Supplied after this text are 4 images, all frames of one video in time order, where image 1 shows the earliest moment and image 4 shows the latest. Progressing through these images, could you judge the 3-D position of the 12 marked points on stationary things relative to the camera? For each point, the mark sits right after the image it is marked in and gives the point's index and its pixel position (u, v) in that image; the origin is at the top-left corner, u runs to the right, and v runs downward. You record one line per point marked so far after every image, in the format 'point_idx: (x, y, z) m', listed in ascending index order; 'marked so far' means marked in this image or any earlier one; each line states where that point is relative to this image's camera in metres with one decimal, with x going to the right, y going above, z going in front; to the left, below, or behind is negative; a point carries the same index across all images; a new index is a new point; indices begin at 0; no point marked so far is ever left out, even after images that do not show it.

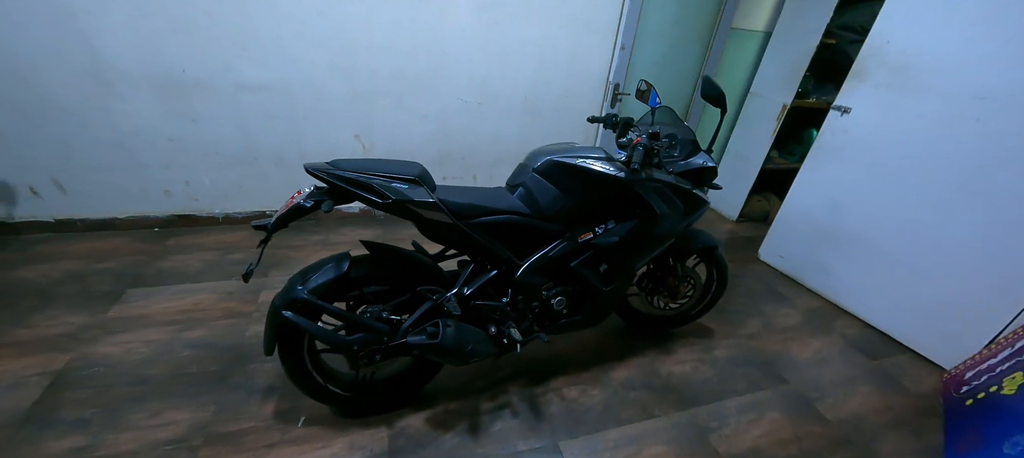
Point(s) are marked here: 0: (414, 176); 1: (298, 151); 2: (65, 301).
0: (-0.3, +0.1, +1.1) m
1: (-1.1, +0.4, +2.1) m
2: (-1.7, -0.3, +1.6) m
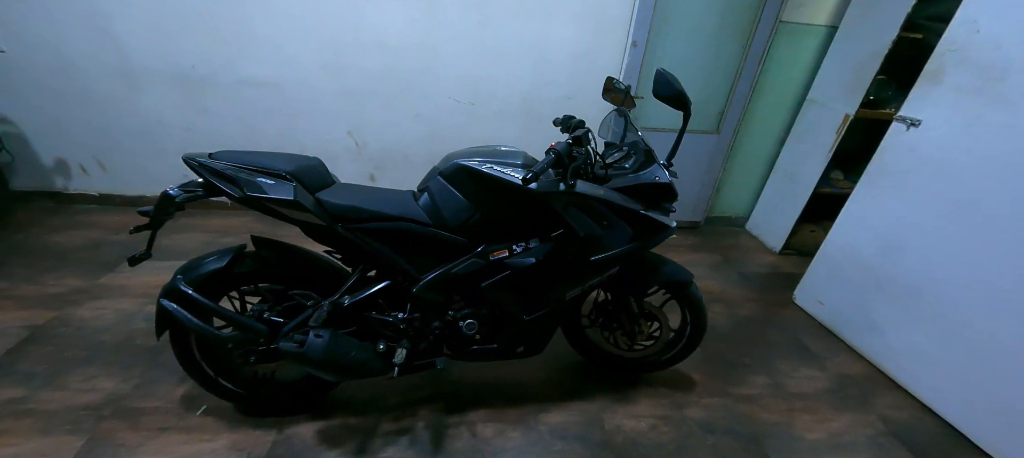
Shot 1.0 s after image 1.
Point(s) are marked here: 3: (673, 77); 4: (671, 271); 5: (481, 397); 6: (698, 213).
0: (-0.6, +0.1, +1.0) m
1: (-1.2, +0.4, +2.1) m
2: (-1.9, -0.2, +1.8) m
3: (+0.4, +0.4, +1.1) m
4: (+0.5, -0.1, +1.3) m
5: (-0.1, -0.6, +1.4) m
6: (+1.2, +0.1, +2.6) m
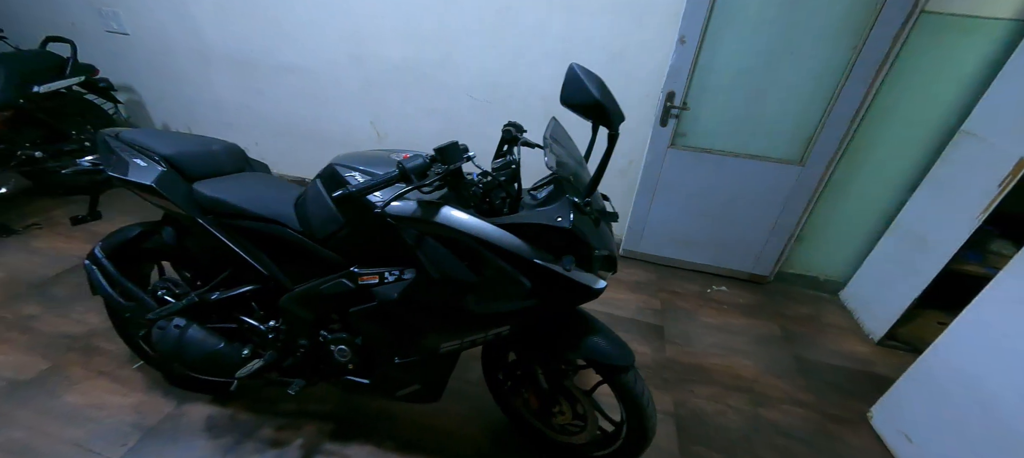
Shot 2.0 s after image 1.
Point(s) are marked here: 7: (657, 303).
0: (-0.8, +0.2, +1.0) m
1: (-1.0, +0.5, +2.2) m
2: (-1.9, +0.1, +2.2) m
3: (+0.1, +0.3, +0.8) m
4: (+0.2, -0.3, +1.0) m
5: (-0.4, -0.6, +1.3) m
6: (+1.2, -0.2, +2.0) m
7: (+0.7, -0.4, +1.9) m
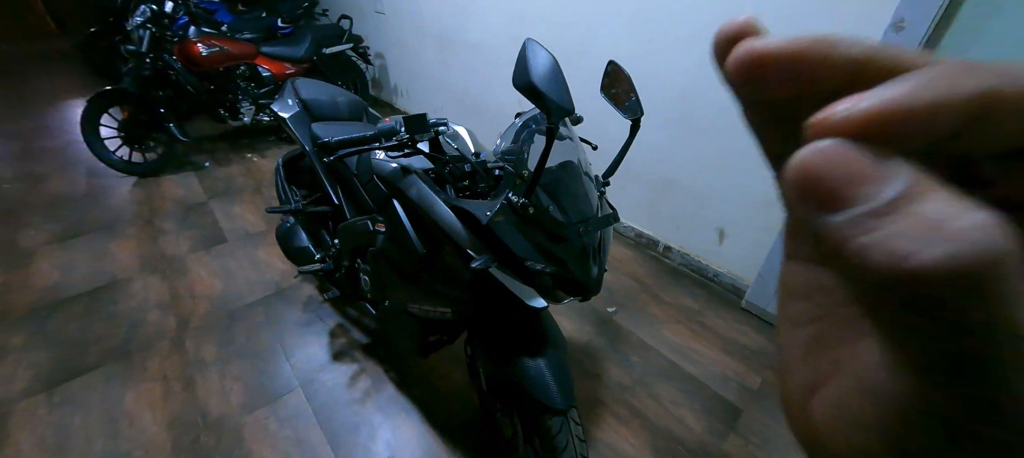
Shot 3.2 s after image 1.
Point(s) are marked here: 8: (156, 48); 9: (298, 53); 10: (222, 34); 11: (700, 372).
0: (-0.7, +0.4, +1.4) m
1: (-0.1, +0.8, +2.5) m
2: (-1.0, +0.6, +2.9) m
3: (0.0, +0.3, +0.7) m
4: (+0.1, -0.3, +0.8) m
5: (-0.4, -0.5, +1.4) m
6: (+1.4, -0.5, +1.2) m
7: (+0.9, -0.5, +1.5) m
8: (-2.1, +1.1, +2.4) m
9: (-1.4, +1.1, +2.6) m
10: (-1.7, +1.2, +2.5) m
11: (+0.7, -0.5, +1.5) m
